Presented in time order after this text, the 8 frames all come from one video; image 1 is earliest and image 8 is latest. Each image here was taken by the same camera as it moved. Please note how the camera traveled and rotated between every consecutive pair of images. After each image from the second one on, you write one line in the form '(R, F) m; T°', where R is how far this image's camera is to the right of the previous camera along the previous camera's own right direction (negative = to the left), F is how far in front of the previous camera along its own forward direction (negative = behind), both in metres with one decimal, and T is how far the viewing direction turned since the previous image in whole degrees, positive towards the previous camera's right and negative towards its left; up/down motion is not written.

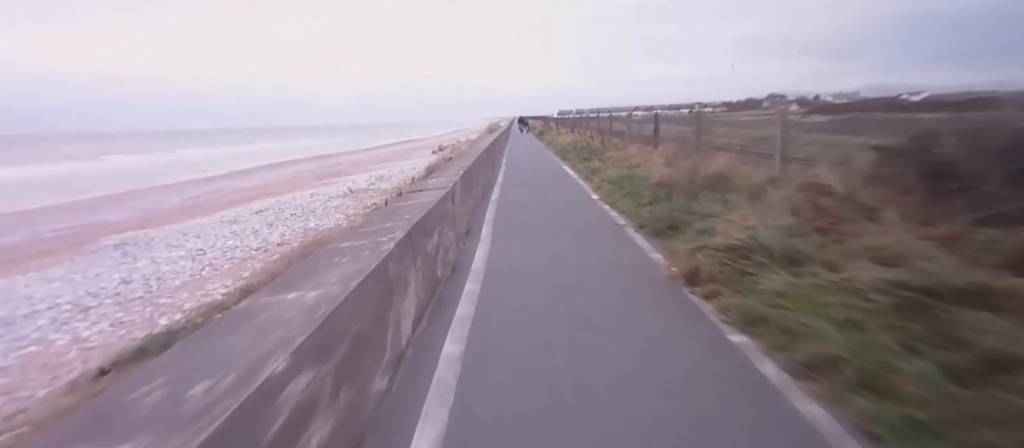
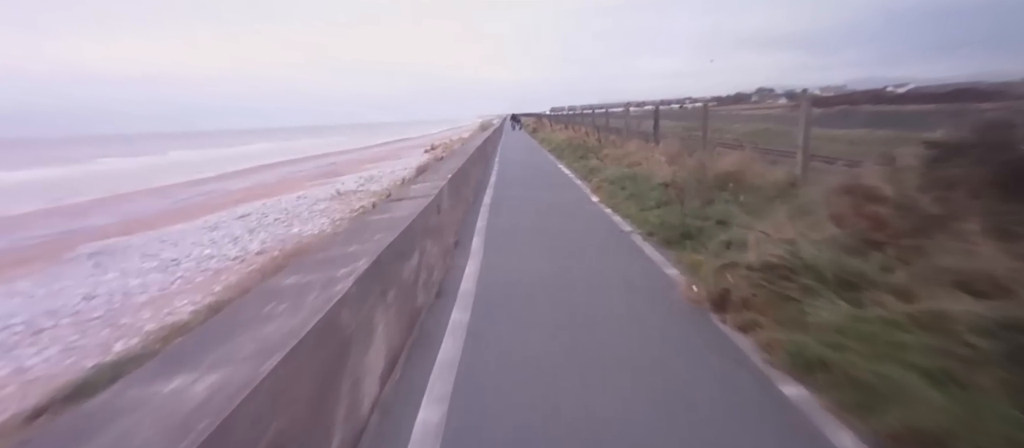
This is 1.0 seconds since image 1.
(0.0, +1.0) m; +1°
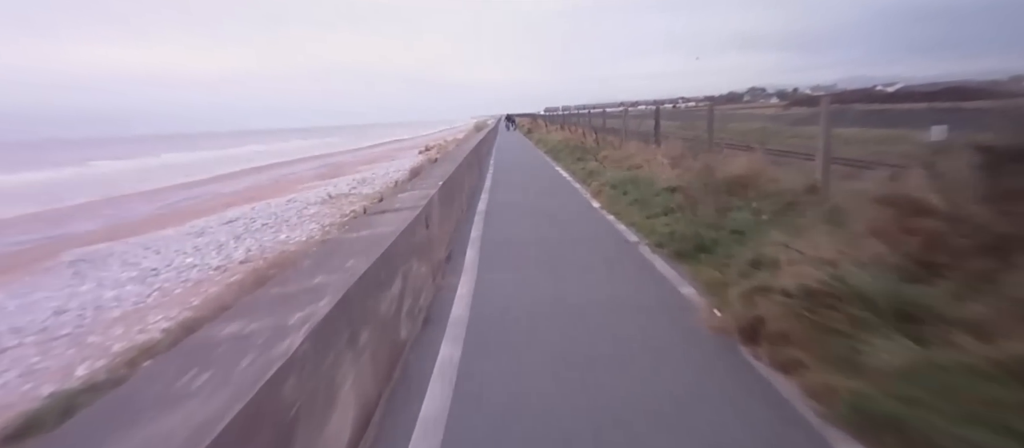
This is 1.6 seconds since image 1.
(0.0, +0.7) m; +1°
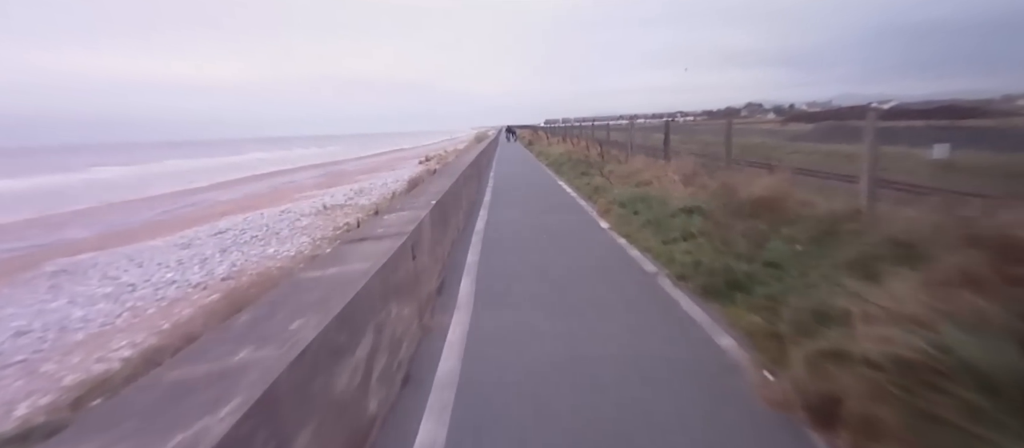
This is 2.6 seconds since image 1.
(0.0, +0.9) m; 0°
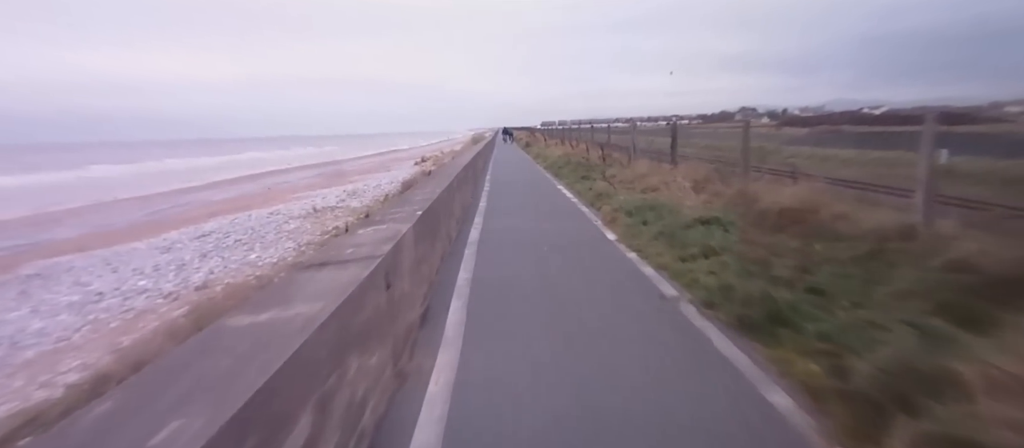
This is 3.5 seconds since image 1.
(0.0, +1.0) m; 0°
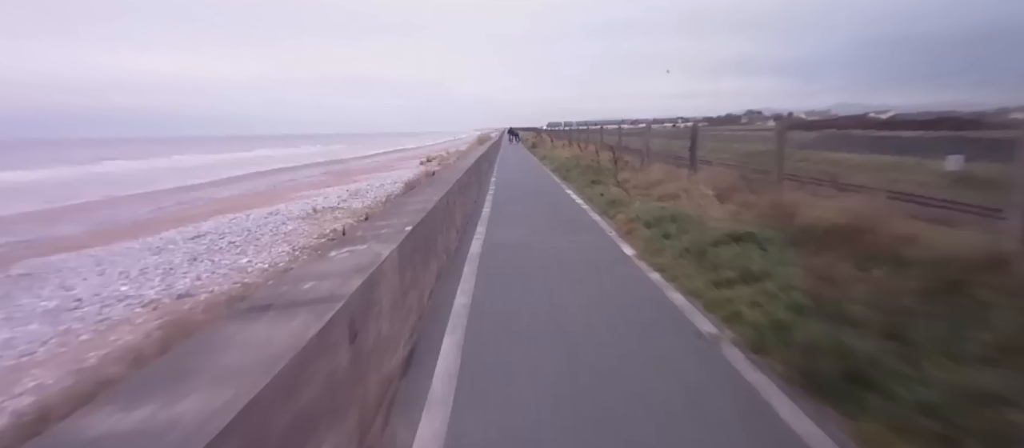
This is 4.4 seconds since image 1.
(0.0, +1.0) m; -1°
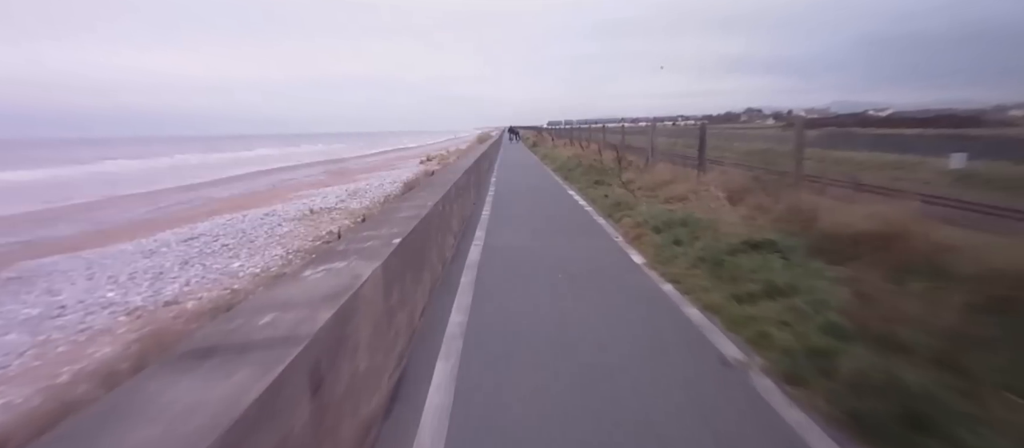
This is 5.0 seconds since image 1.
(0.0, +0.6) m; 0°
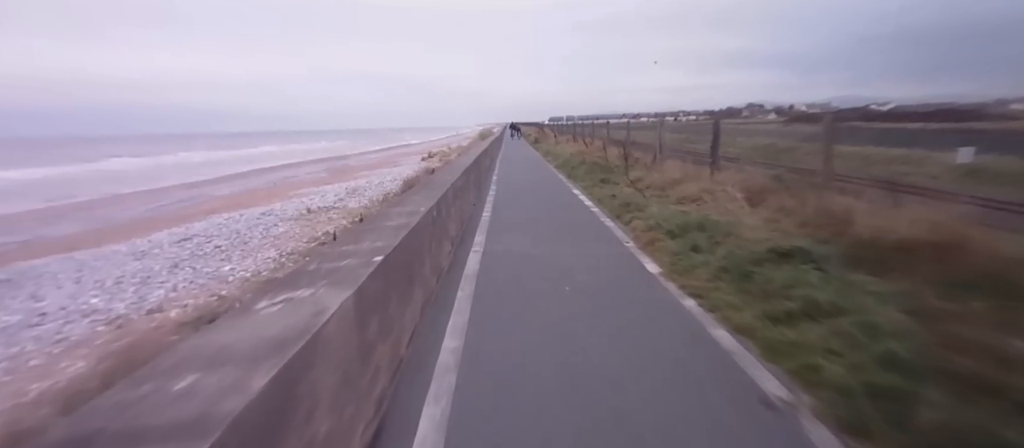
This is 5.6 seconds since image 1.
(0.0, +0.7) m; 0°
